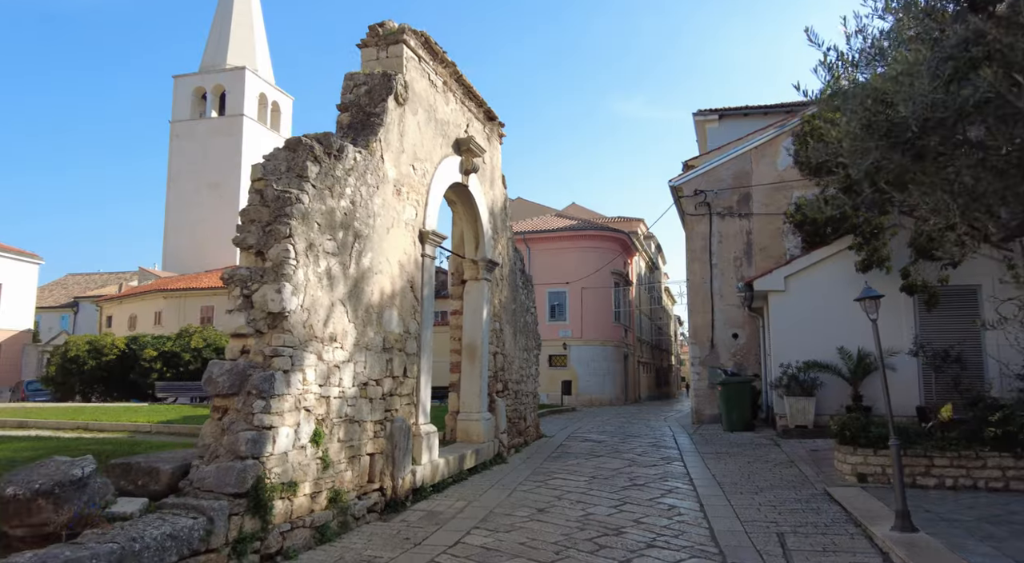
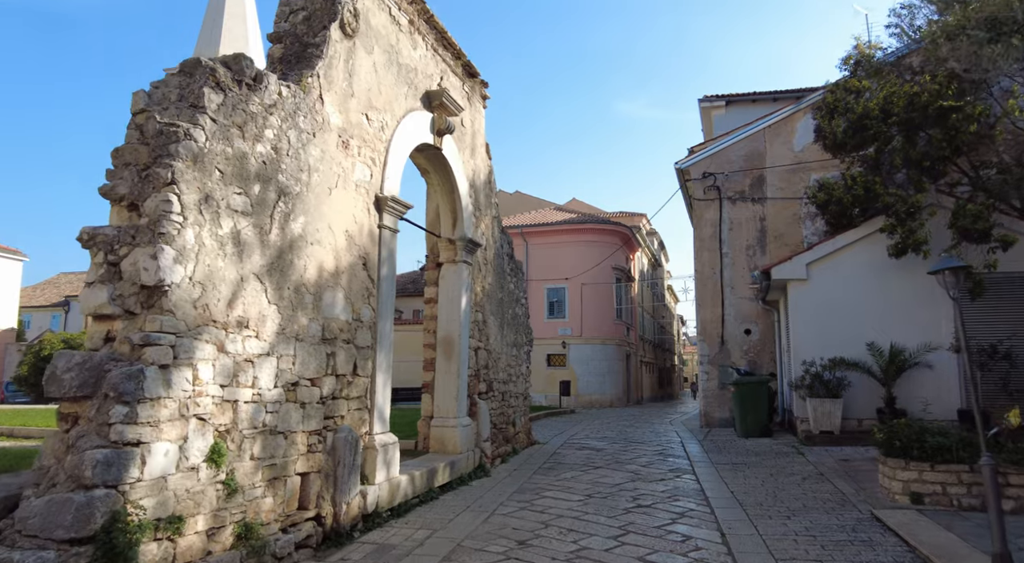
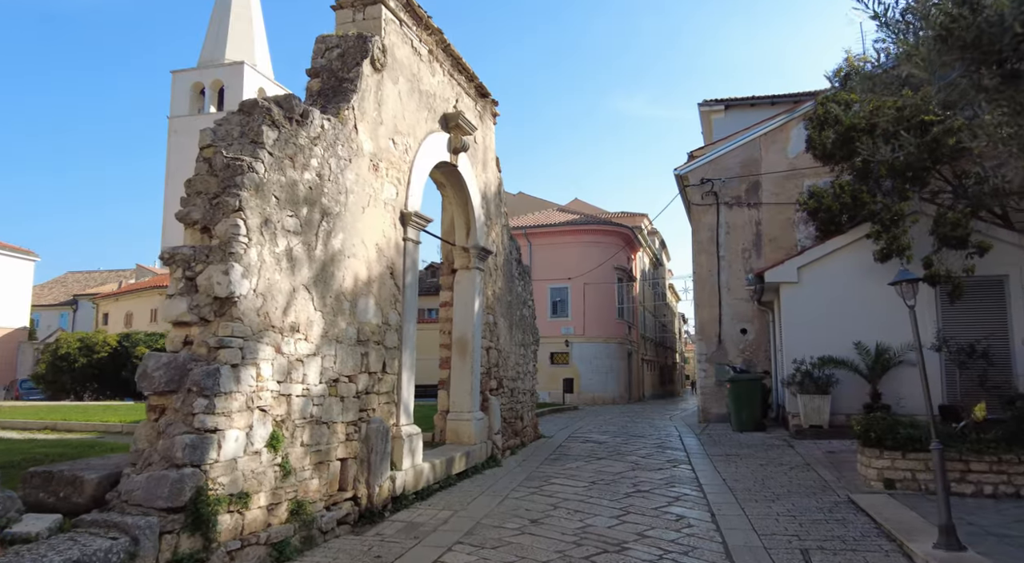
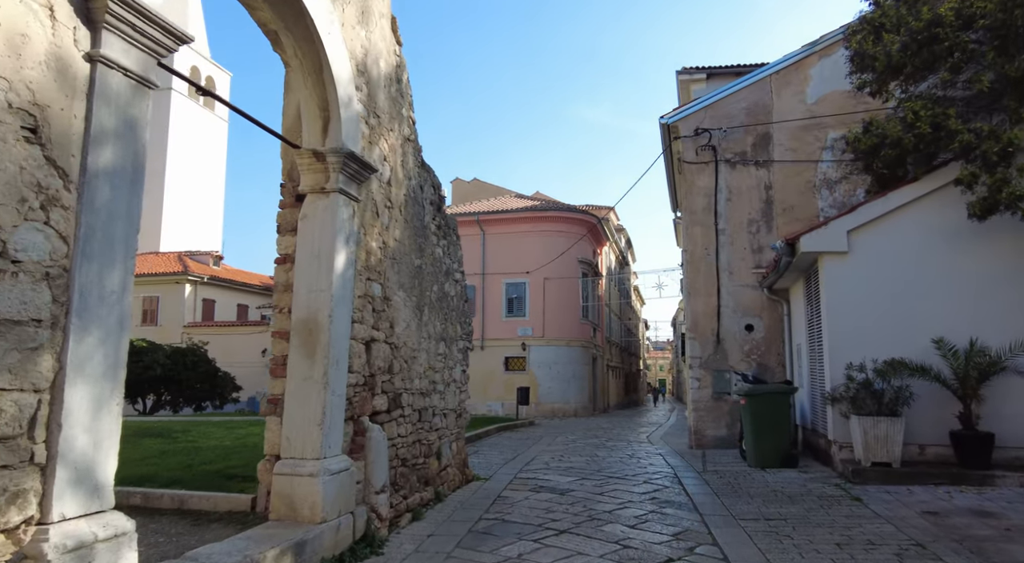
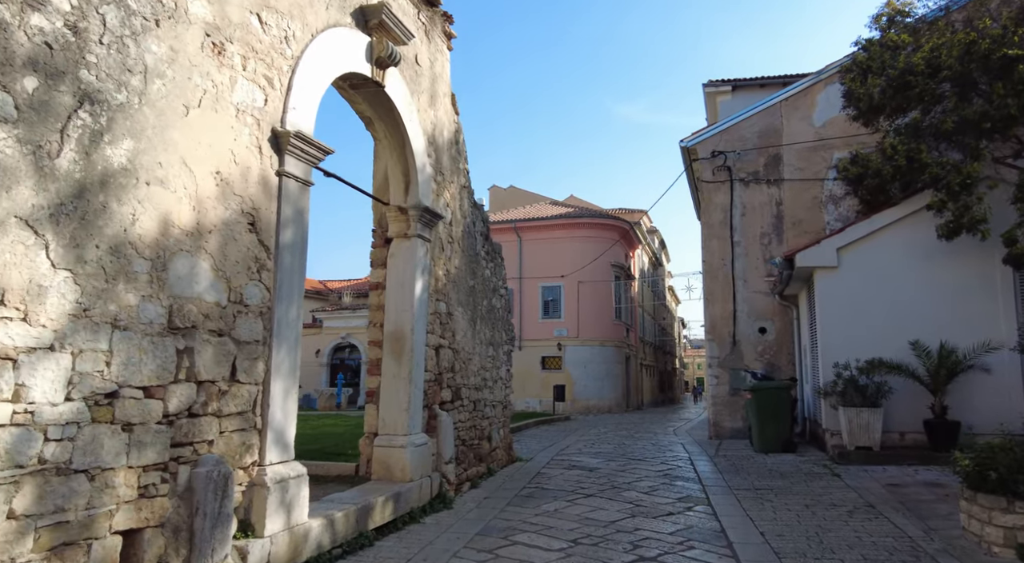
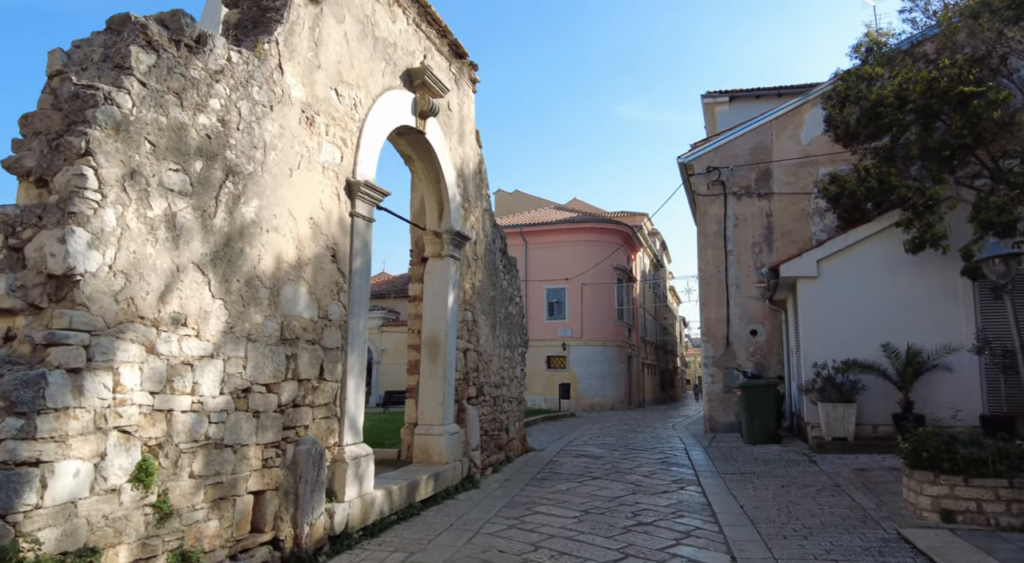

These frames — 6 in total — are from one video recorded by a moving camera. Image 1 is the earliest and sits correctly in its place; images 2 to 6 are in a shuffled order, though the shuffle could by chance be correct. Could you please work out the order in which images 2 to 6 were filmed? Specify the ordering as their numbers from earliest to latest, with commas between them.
3, 2, 6, 5, 4
